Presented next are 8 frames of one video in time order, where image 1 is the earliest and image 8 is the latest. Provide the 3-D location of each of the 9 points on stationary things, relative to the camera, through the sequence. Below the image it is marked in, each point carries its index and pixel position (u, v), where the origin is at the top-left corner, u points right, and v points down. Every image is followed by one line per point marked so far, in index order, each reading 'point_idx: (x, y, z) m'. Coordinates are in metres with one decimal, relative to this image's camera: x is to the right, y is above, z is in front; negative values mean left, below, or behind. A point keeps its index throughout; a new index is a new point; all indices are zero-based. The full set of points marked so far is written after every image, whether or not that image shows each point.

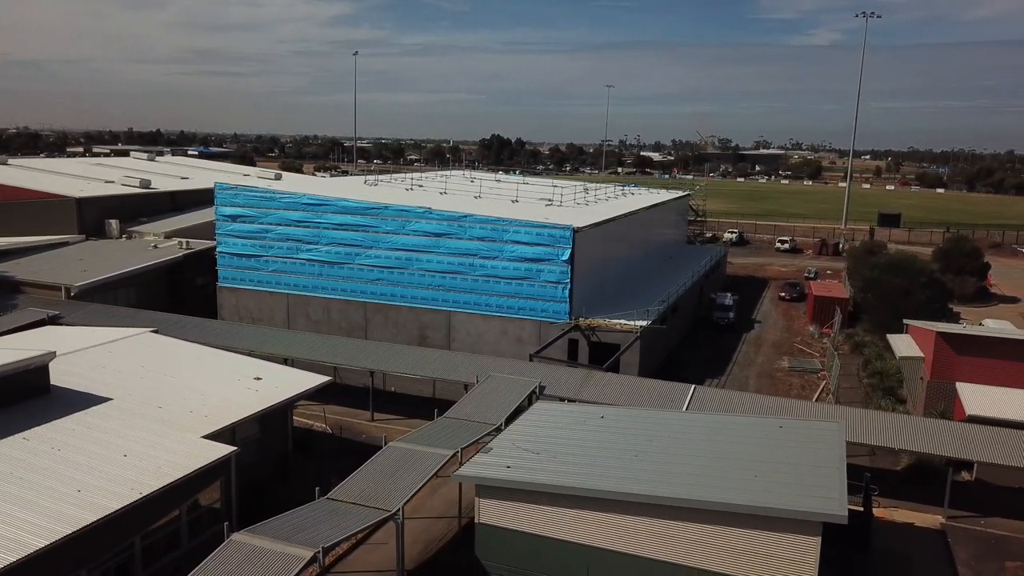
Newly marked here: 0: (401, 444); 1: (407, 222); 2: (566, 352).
0: (-1.7, -2.3, +11.1) m
1: (-2.7, +1.7, +19.7) m
2: (+1.5, -1.6, +18.5) m
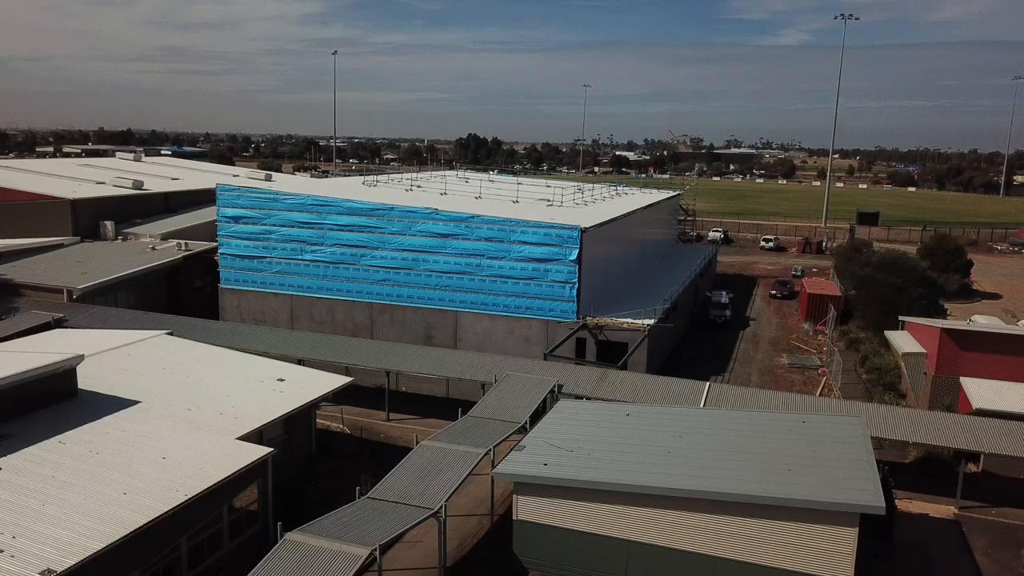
0: (-1.2, -2.4, +11.2) m
1: (-2.5, +1.7, +19.8) m
2: (+1.7, -1.6, +18.7) m
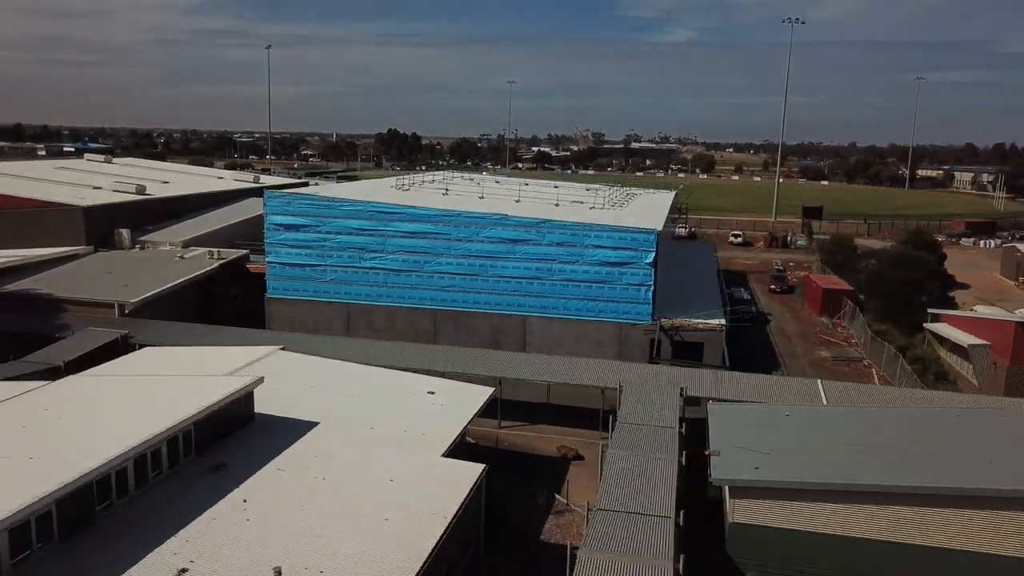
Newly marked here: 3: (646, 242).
0: (+1.6, -2.5, +11.3) m
1: (-0.8, +1.6, +19.7) m
2: (+3.6, -1.7, +19.1) m
3: (+3.5, +1.2, +18.6) m
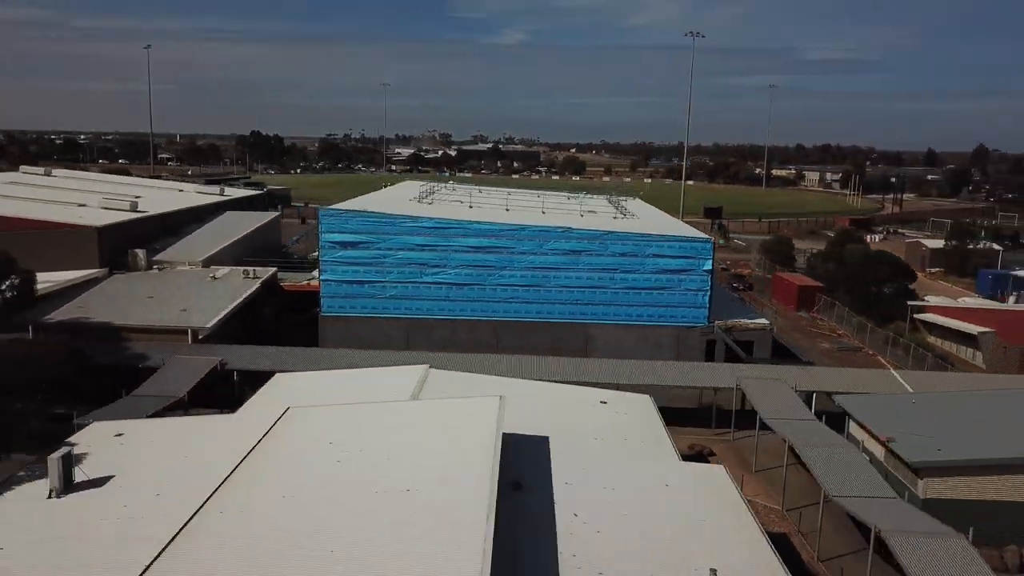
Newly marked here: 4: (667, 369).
0: (+4.9, -2.7, +12.6) m
1: (+0.9, +1.3, +20.4) m
2: (+5.4, -1.8, +20.7) m
3: (+5.3, +1.0, +20.2) m
4: (+3.8, -2.0, +17.3) m
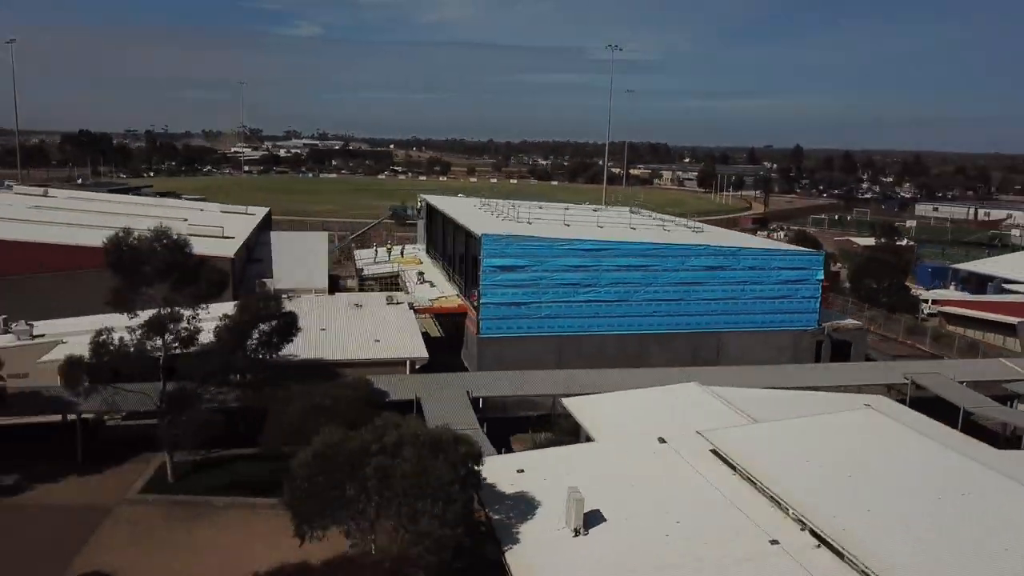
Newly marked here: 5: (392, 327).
0: (+10.8, -2.9, +15.4) m
1: (+5.2, +0.9, +22.1) m
2: (+9.6, -2.0, +23.3) m
3: (+9.5, +0.8, +22.8) m
4: (+8.7, -2.3, +19.7) m
5: (-3.3, -1.1, +19.5) m
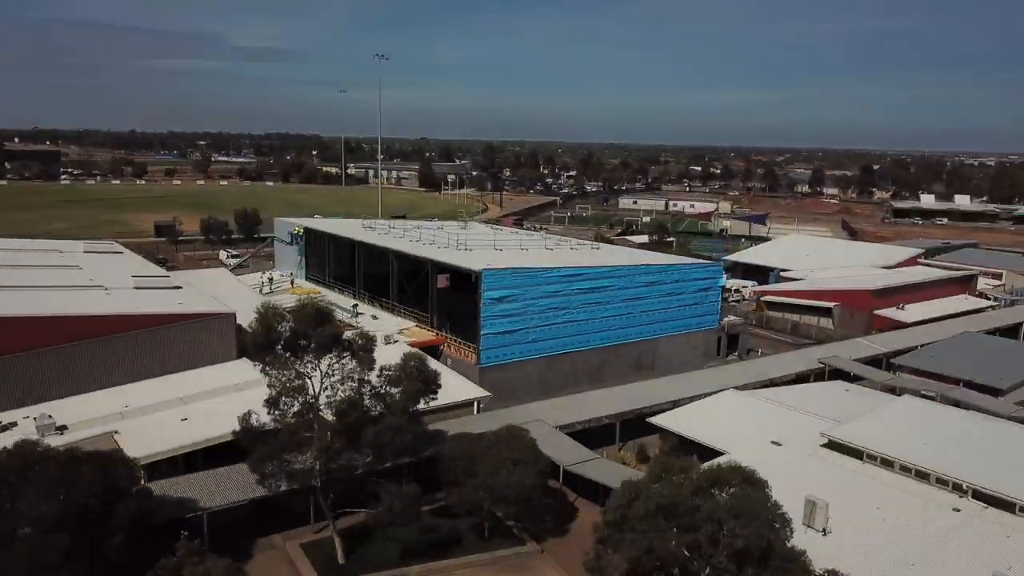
0: (+12.2, -3.0, +21.1) m
1: (+4.1, +0.4, +25.0) m
2: (+7.9, -2.2, +28.0) m
3: (+7.8, +0.6, +27.3) m
4: (+8.5, -2.5, +24.3) m
5: (-2.6, -2.2, +19.4) m
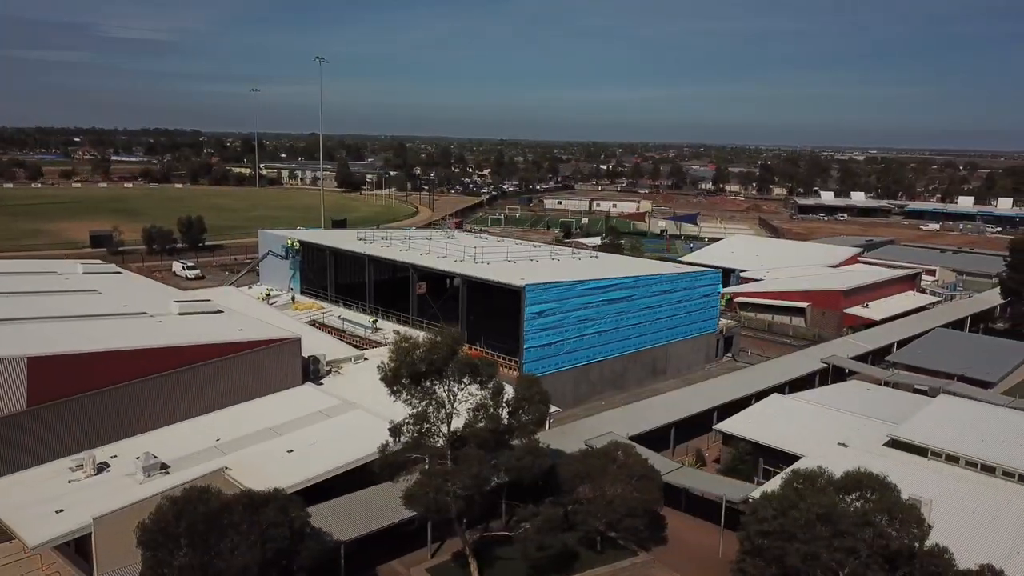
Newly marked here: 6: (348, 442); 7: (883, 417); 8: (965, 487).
0: (+13.4, -3.1, +23.1) m
1: (+4.8, +0.1, +26.0) m
2: (+8.3, -2.4, +29.3) m
3: (+8.2, +0.4, +28.7) m
4: (+9.4, -2.7, +25.8) m
5: (-1.0, -2.6, +19.6) m
6: (-3.3, -3.1, +14.9) m
7: (+9.2, -3.2, +18.3) m
8: (+9.1, -4.0, +14.8) m
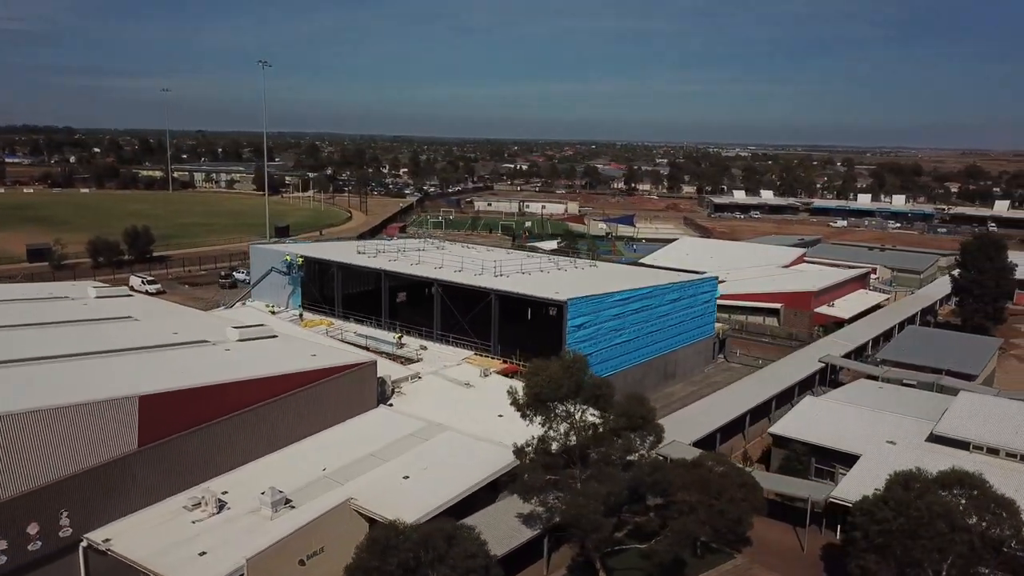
0: (+14.5, -3.2, +25.2) m
1: (+5.6, -0.3, +27.0) m
2: (+8.7, -2.7, +30.8) m
3: (+8.6, +0.1, +30.2) m
4: (+10.2, -3.0, +27.4) m
5: (+0.6, -3.1, +20.0) m
6: (-1.1, -3.6, +15.1) m
7: (+10.9, -3.4, +20.0) m
8: (+11.2, -4.2, +16.4) m
